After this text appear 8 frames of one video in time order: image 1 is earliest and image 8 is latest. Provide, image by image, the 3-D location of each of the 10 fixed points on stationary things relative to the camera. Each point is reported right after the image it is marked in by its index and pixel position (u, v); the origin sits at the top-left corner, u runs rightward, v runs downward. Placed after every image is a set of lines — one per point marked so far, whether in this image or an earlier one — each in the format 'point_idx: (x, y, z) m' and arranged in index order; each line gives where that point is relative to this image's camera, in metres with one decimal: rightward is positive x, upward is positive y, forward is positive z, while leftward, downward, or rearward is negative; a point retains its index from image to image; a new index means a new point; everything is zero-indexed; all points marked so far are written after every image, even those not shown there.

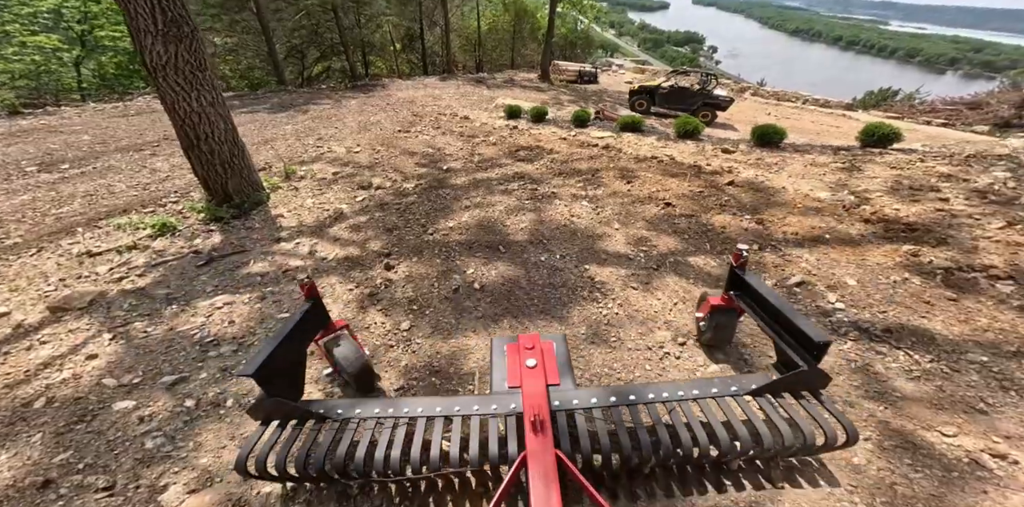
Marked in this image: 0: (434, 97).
0: (-3.0, +6.0, +14.7) m
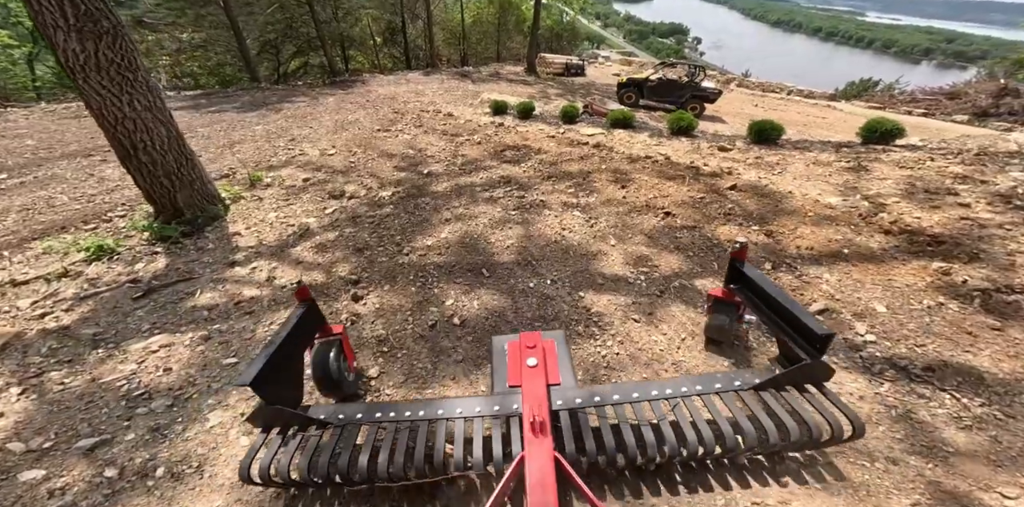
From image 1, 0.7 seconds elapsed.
0: (-3.5, +5.9, +14.1) m
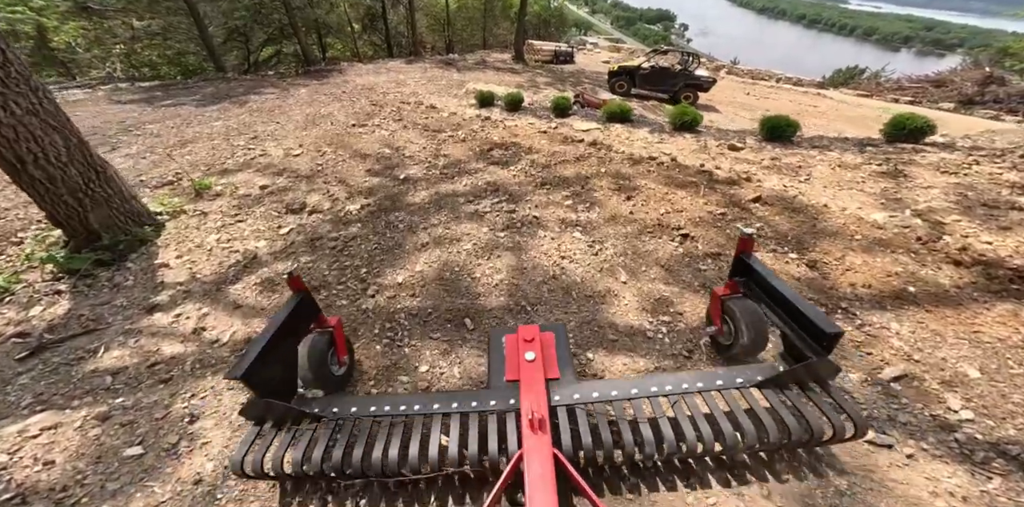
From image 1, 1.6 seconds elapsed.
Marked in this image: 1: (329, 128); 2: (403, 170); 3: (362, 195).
0: (-4.0, +5.9, +13.2) m
1: (-4.2, +2.9, +8.8) m
2: (-1.7, +1.3, +5.9) m
3: (-1.9, +0.7, +4.9) m
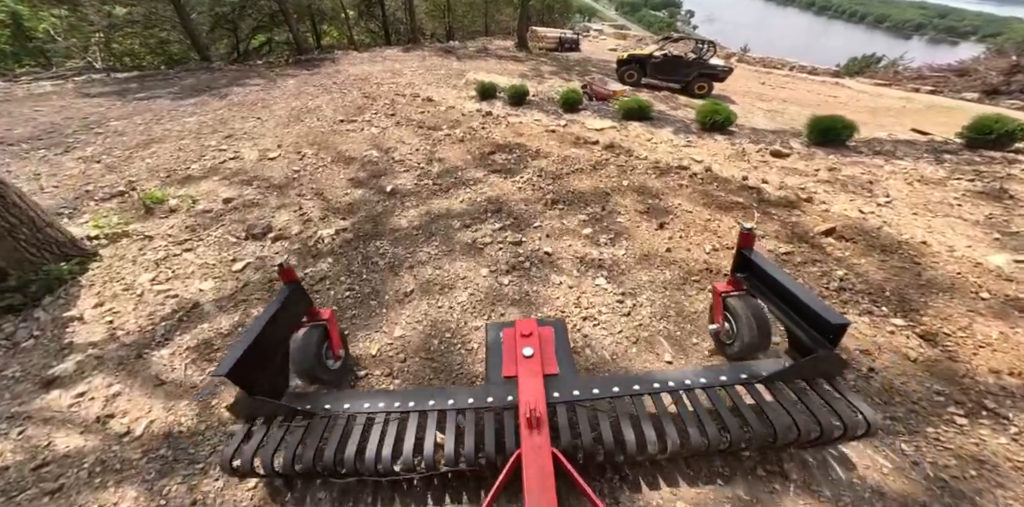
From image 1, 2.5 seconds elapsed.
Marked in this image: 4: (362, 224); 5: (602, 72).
0: (-3.9, +5.8, +12.3) m
1: (-4.1, +2.7, +8.0) m
2: (-1.6, +1.0, +5.1) m
3: (-1.9, +0.4, +4.2) m
4: (-1.5, +0.3, +3.9) m
5: (+3.5, +7.2, +15.3) m
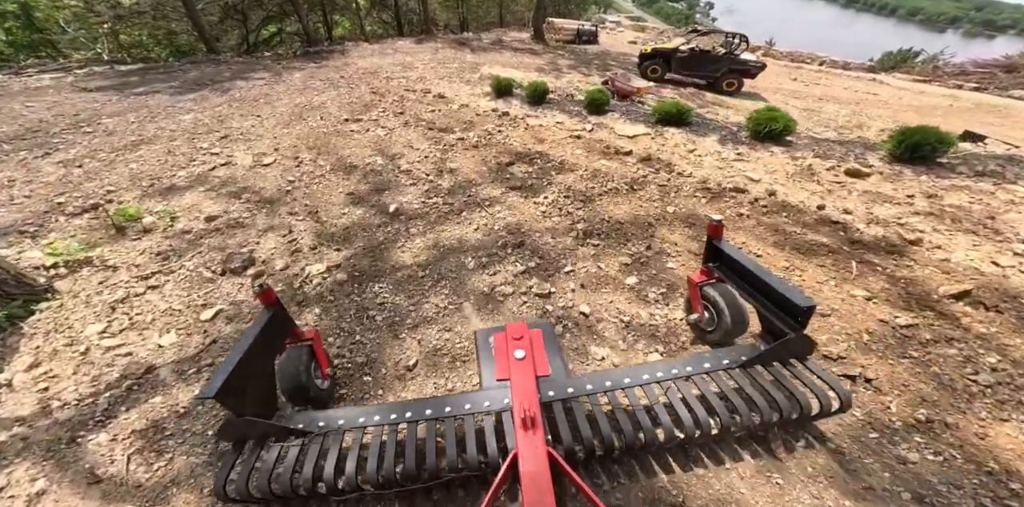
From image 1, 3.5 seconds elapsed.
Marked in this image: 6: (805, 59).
0: (-3.3, +5.6, +11.6) m
1: (-3.8, +2.5, +7.4) m
2: (-1.4, +0.7, +4.4) m
3: (-1.7, +0.1, +3.6) m
4: (-1.3, 0.0, +3.2) m
5: (+4.2, +7.0, +14.4) m
6: (+15.0, +9.9, +19.6) m
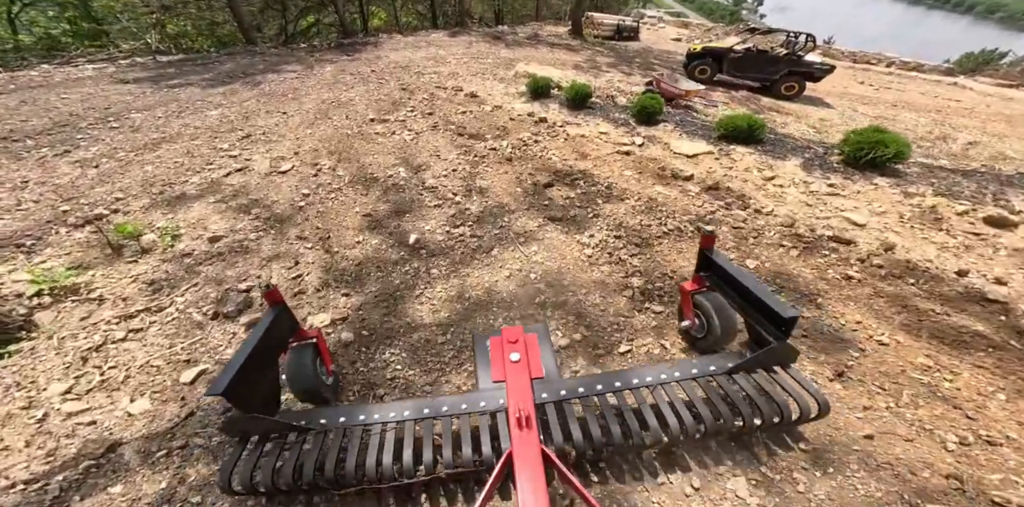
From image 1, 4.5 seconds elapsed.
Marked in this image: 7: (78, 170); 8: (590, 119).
0: (-2.3, +5.5, +11.1) m
1: (-3.1, +2.3, +7.0) m
2: (-1.0, +0.4, +3.9) m
3: (-1.4, -0.2, +3.0) m
4: (-1.0, -0.4, +2.7) m
5: (+5.4, +6.5, +13.4) m
6: (+16.7, +9.0, +17.9) m
7: (-5.9, +1.1, +5.2) m
8: (+1.3, +2.1, +6.2) m
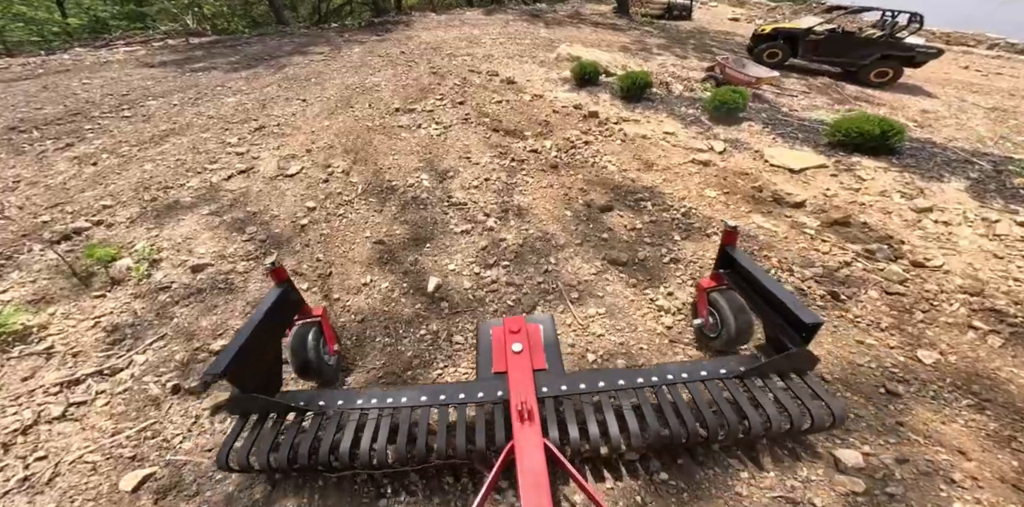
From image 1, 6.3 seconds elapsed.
0: (-1.2, +5.5, +10.1) m
1: (-2.4, +2.2, +6.2) m
2: (-0.6, 0.0, +3.1) m
3: (-1.1, -0.6, +2.3) m
4: (-0.7, -0.8, +2.0) m
5: (+6.7, +6.4, +11.8) m
6: (+18.3, +8.6, +15.4) m
7: (-5.4, +1.1, +4.7) m
8: (+1.9, +1.8, +5.2) m
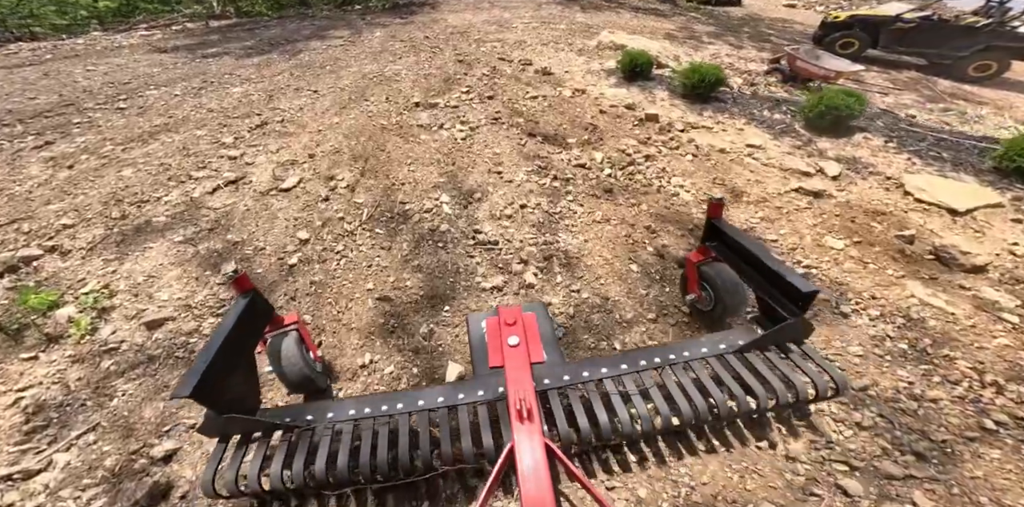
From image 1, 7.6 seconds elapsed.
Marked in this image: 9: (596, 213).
0: (-0.4, +5.4, +9.2) m
1: (-1.9, +2.0, +5.4) m
2: (-0.3, -0.3, +2.3) m
3: (-0.8, -1.0, +1.5) m
4: (-0.5, -1.2, +1.2) m
5: (+7.6, +6.0, +10.4) m
6: (+19.4, +8.0, +13.4) m
7: (-5.0, +0.9, +4.1) m
8: (+2.3, +1.4, +4.2) m
9: (+0.7, +0.3, +3.0) m
